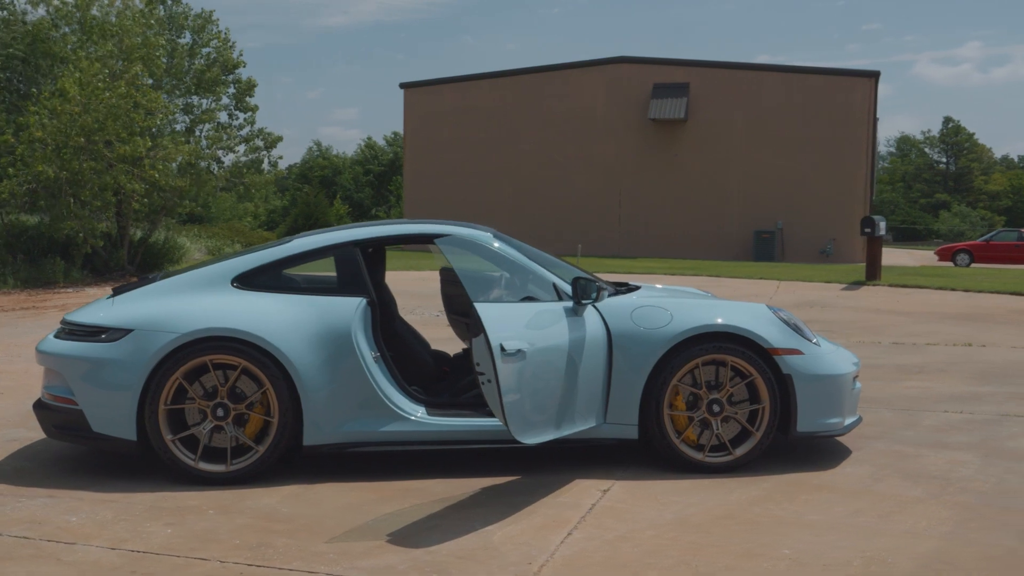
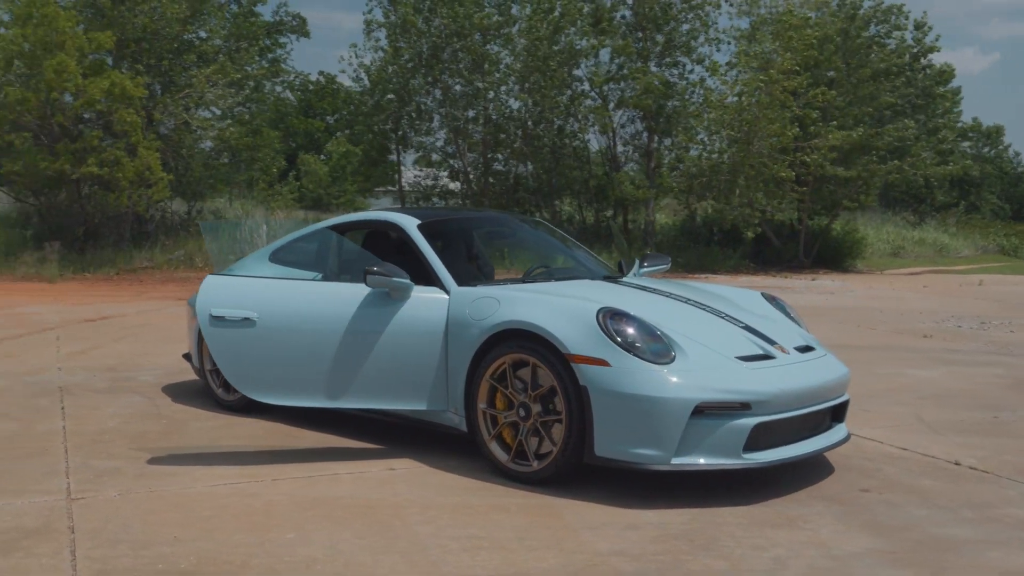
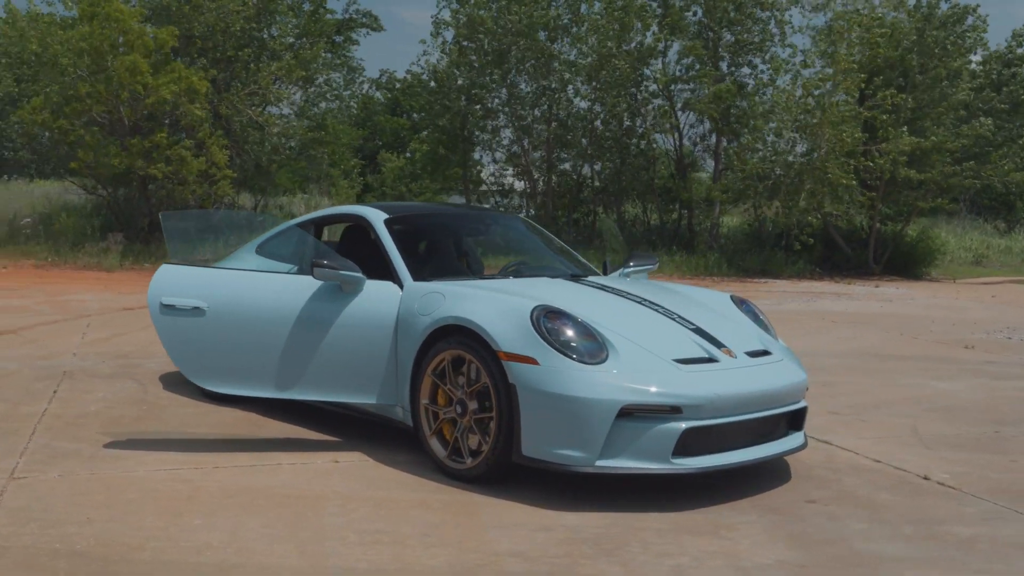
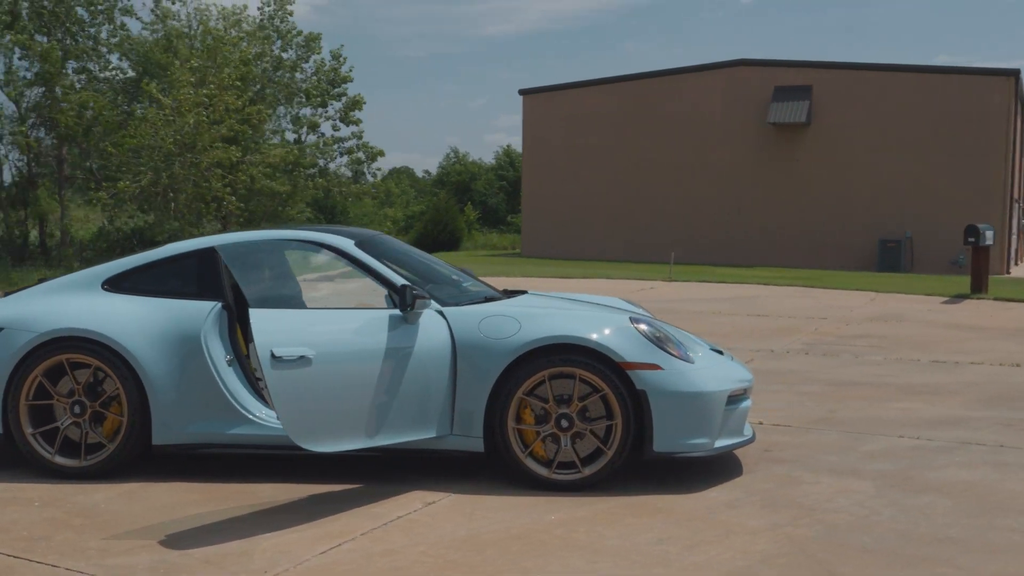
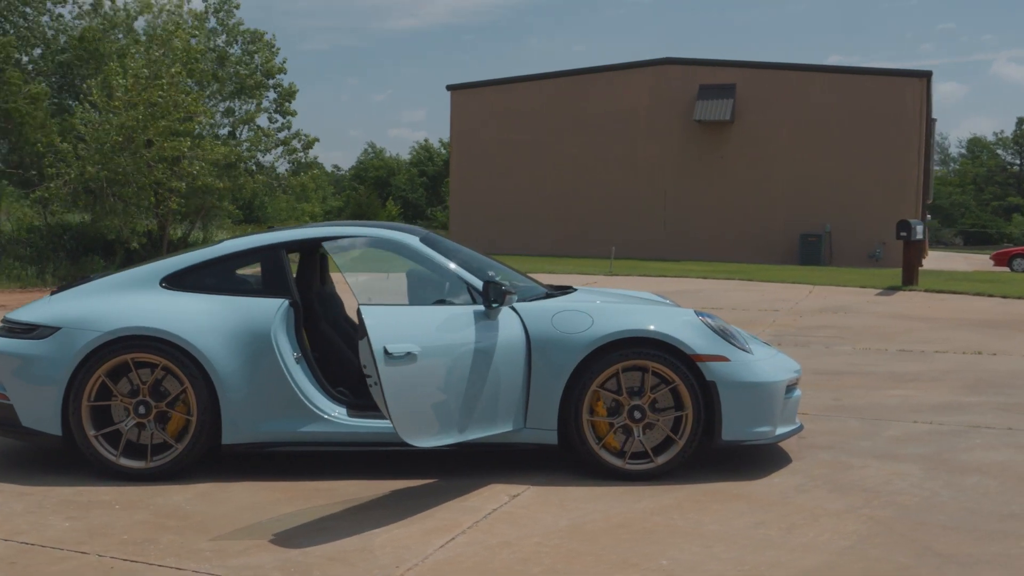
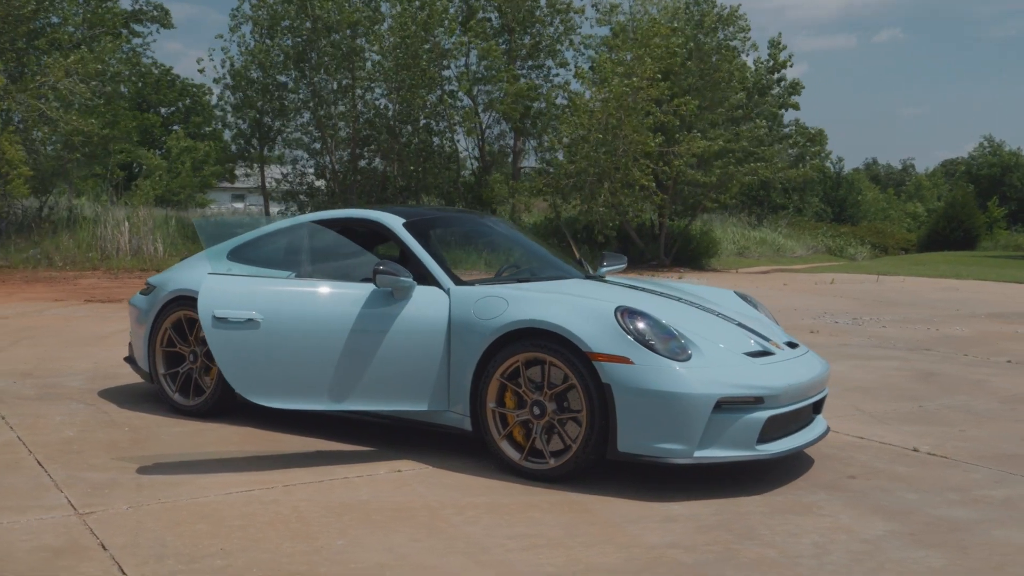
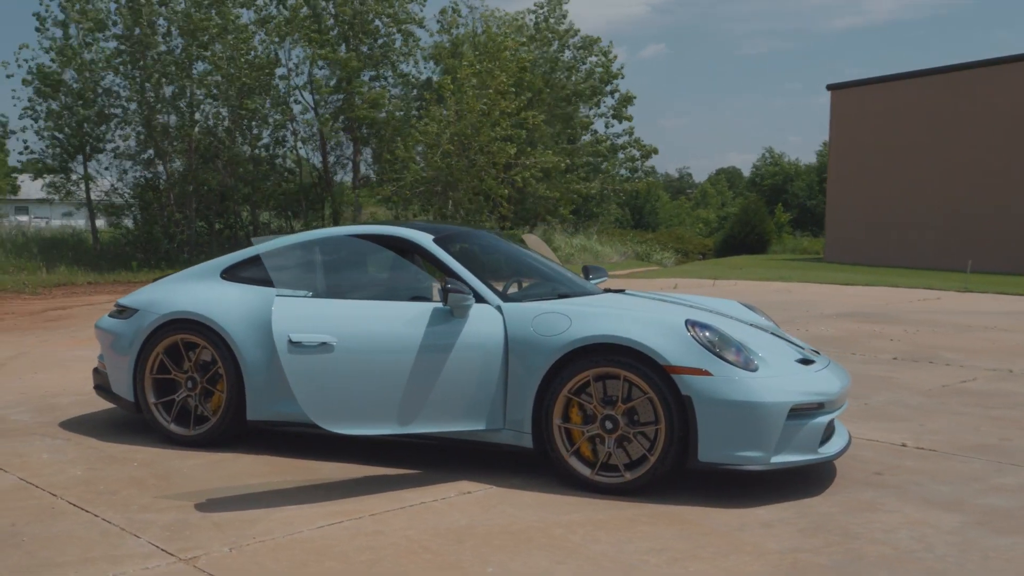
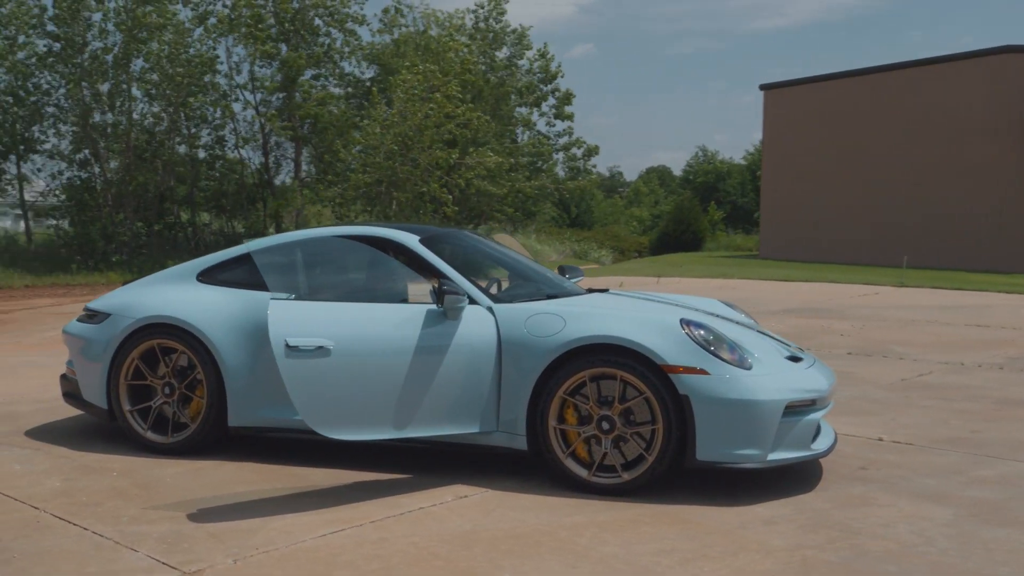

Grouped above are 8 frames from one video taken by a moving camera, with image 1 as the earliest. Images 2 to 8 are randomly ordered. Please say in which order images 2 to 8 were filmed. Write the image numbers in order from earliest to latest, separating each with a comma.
5, 4, 8, 7, 6, 2, 3
